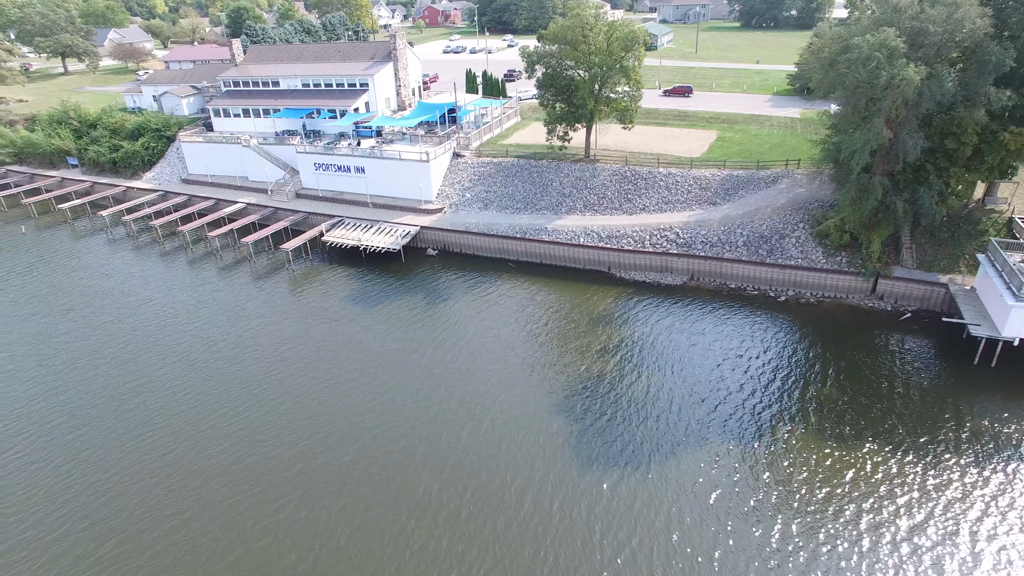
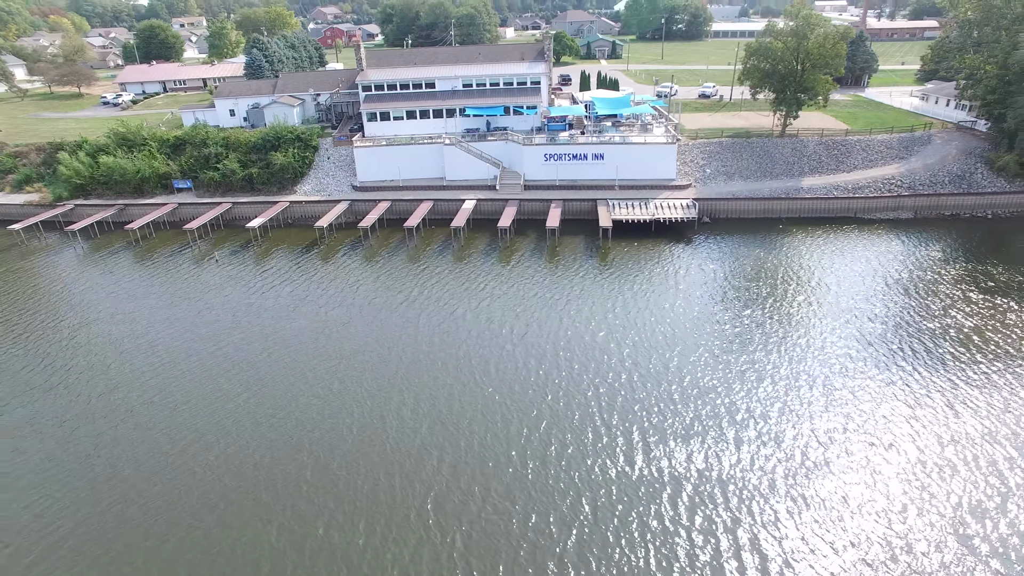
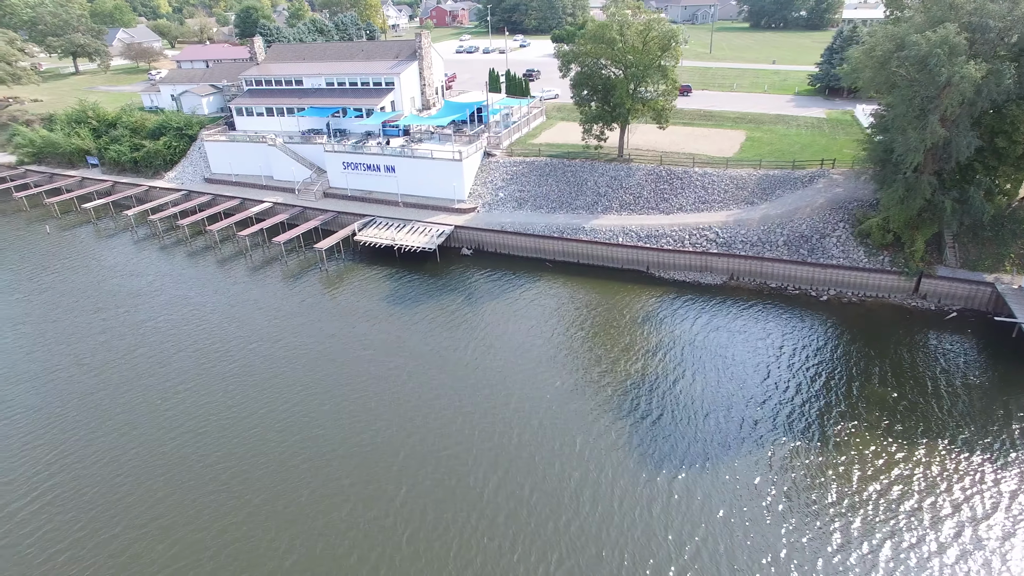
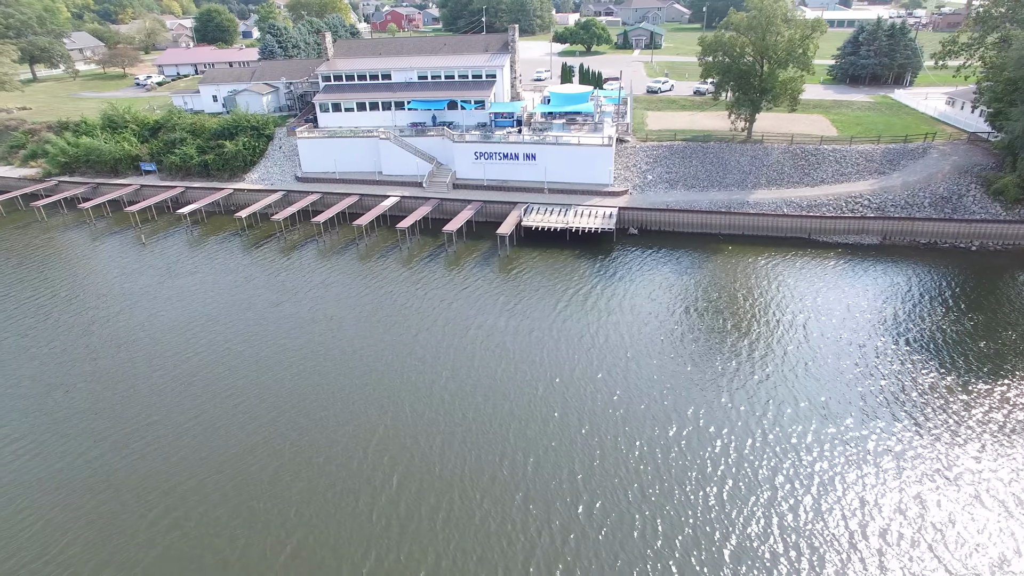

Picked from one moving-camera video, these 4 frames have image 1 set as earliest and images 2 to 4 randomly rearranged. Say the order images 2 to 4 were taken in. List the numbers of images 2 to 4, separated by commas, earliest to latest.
3, 4, 2
